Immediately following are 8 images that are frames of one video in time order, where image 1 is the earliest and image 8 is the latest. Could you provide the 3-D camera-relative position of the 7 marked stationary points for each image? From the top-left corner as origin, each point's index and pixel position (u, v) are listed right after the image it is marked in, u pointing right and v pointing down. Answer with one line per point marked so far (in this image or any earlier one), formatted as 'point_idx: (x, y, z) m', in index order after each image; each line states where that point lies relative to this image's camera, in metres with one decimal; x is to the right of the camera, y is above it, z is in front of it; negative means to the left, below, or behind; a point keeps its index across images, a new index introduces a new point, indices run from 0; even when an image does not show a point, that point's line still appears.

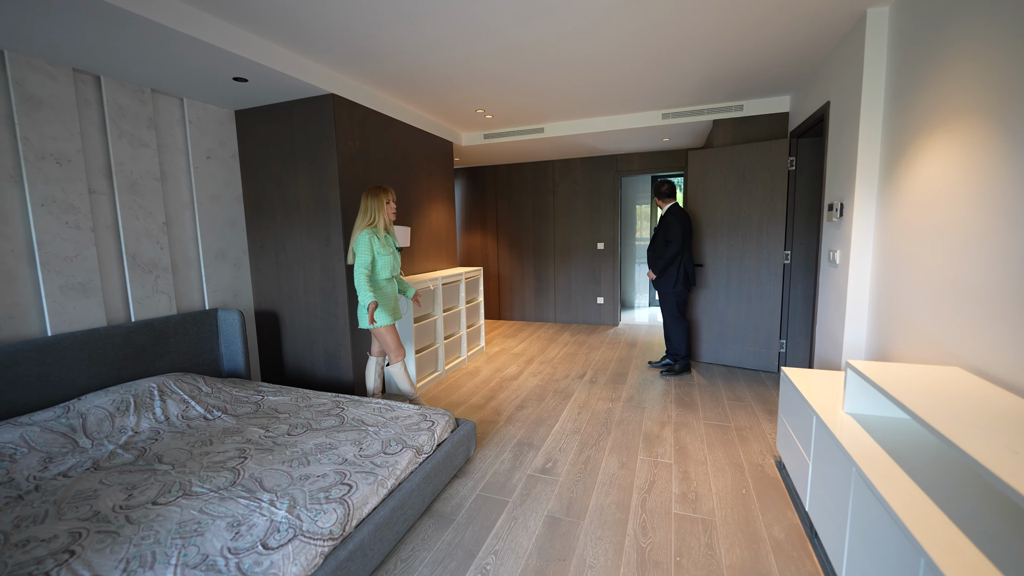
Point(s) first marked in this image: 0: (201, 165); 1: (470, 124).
0: (-2.3, +0.9, +3.1) m
1: (-0.5, +1.8, +4.6) m
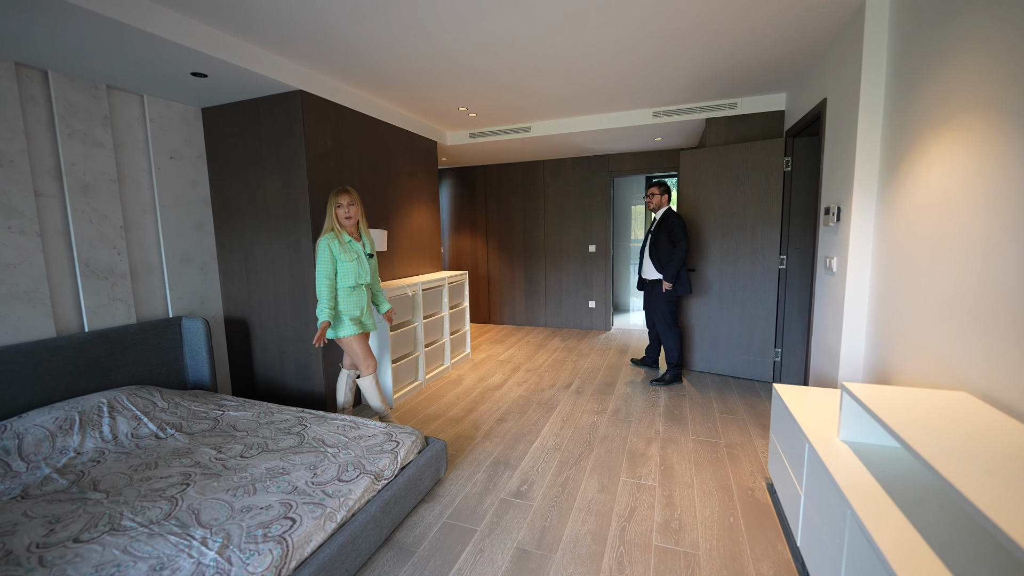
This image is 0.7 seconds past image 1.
0: (-2.4, +0.8, +3.0) m
1: (-0.6, +1.7, +4.4) m
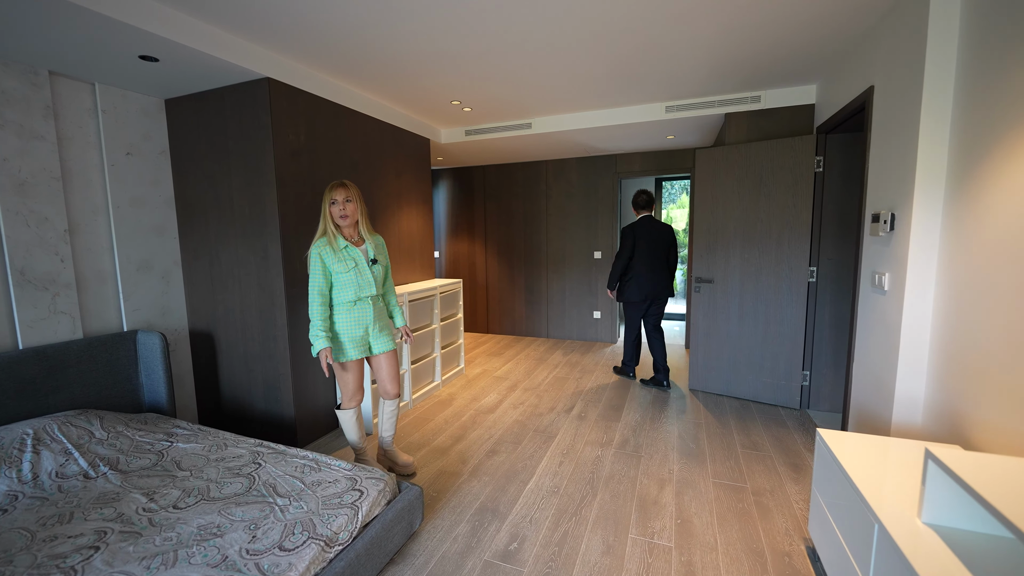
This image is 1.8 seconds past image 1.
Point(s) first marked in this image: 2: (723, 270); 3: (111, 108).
0: (-2.5, +0.8, +2.7) m
1: (-0.6, +1.6, +4.1) m
2: (+1.7, +0.1, +3.5) m
3: (-2.5, +1.1, +2.6) m
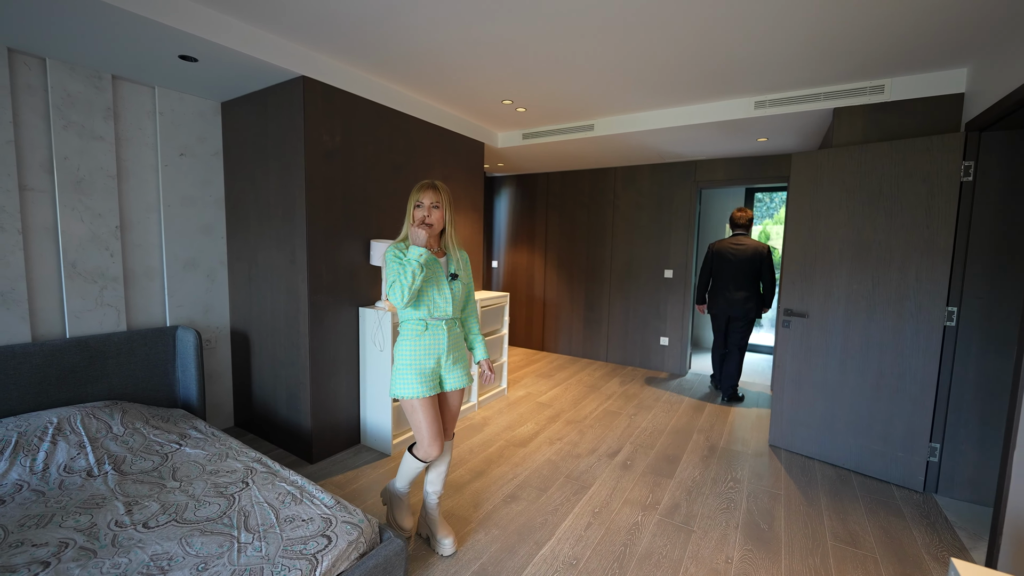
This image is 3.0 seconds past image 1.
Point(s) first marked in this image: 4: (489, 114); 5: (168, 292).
0: (-2.2, +0.8, +2.8) m
1: (-0.1, +1.5, +3.8) m
2: (+2.0, -0.1, +2.8) m
3: (-2.2, +1.1, +2.7) m
4: (-0.2, +1.5, +3.6) m
5: (-2.2, 0.0, +2.8) m
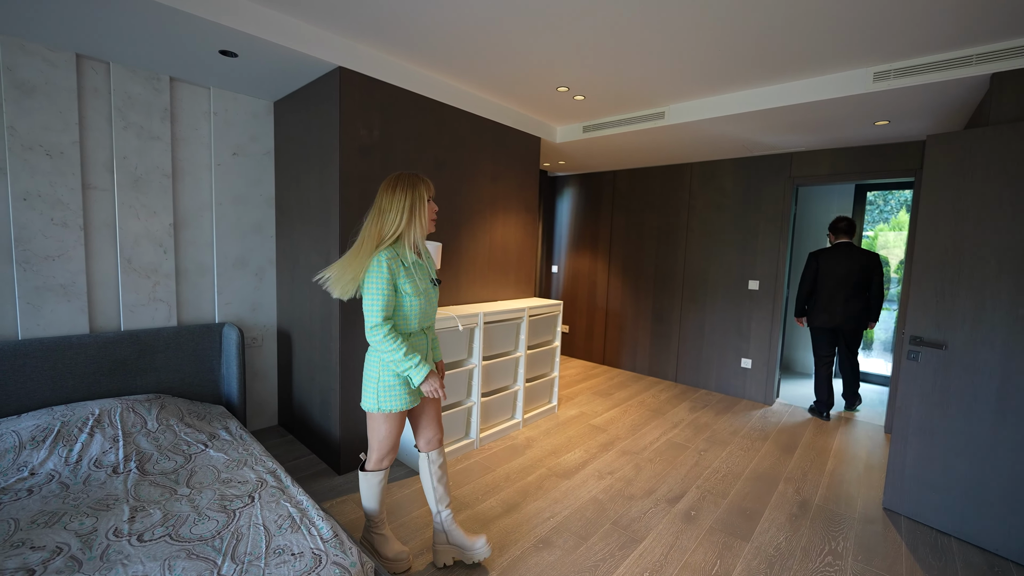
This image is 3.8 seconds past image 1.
0: (-1.9, +0.8, +2.8) m
1: (+0.4, +1.4, +3.5) m
2: (+2.2, -0.2, +2.1) m
3: (-1.9, +1.1, +2.8) m
4: (+0.3, +1.4, +3.3) m
5: (-1.9, 0.0, +2.8) m
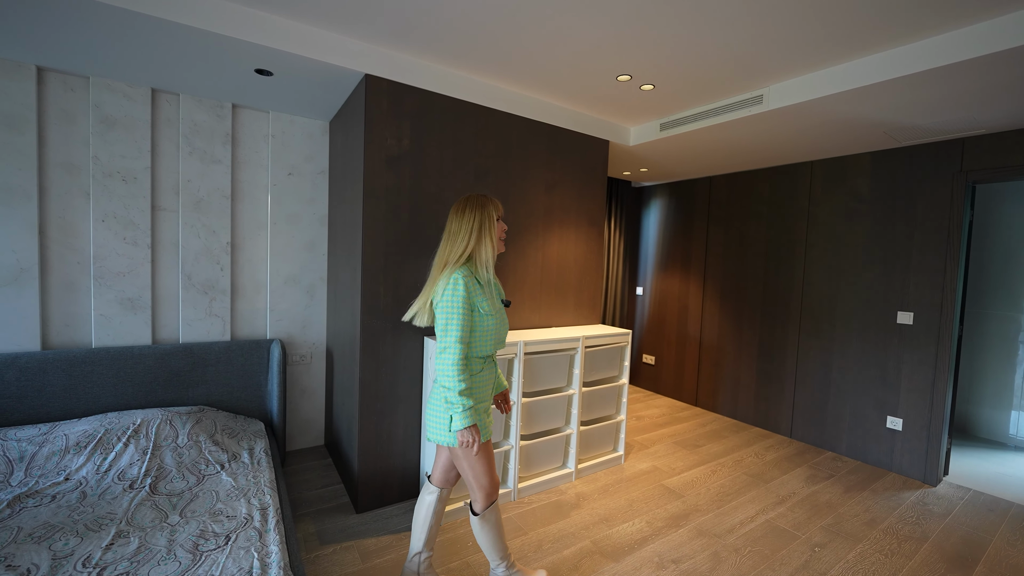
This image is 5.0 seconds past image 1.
0: (-1.5, +0.7, +2.9) m
1: (+0.9, +1.2, +3.0) m
2: (+2.2, -0.3, +1.1) m
3: (-1.5, +1.0, +2.9) m
4: (+0.7, +1.2, +2.9) m
5: (-1.6, -0.1, +2.9) m
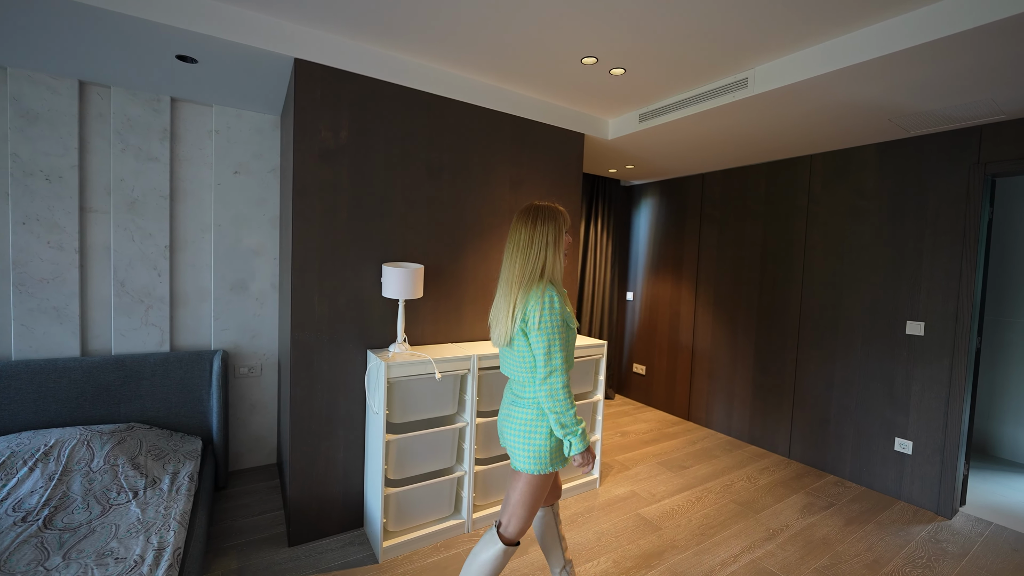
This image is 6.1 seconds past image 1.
0: (-1.8, +0.7, +2.7) m
1: (+0.6, +1.2, +2.7) m
2: (+1.9, -0.4, +0.8) m
3: (-1.8, +1.0, +2.7) m
4: (+0.4, +1.2, +2.6) m
5: (-1.9, -0.2, +2.7) m
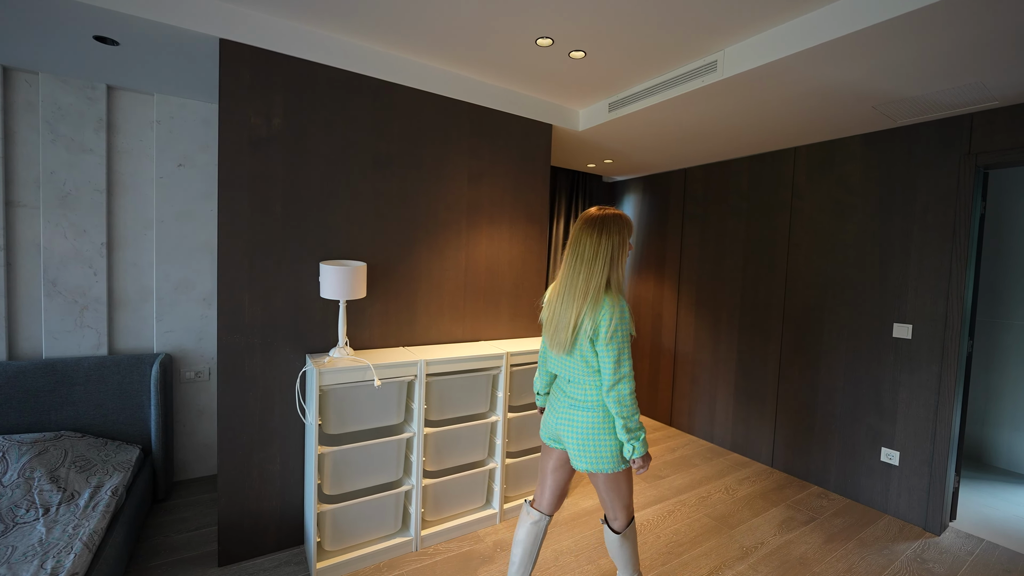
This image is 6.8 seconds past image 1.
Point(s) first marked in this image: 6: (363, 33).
0: (-2.0, +0.7, +2.5) m
1: (+0.4, +1.2, +2.6) m
2: (+1.7, -0.4, +0.7) m
3: (-2.0, +1.0, +2.5) m
4: (+0.2, +1.2, +2.5) m
5: (-2.1, -0.2, +2.5) m
6: (-0.7, +1.2, +2.0) m
